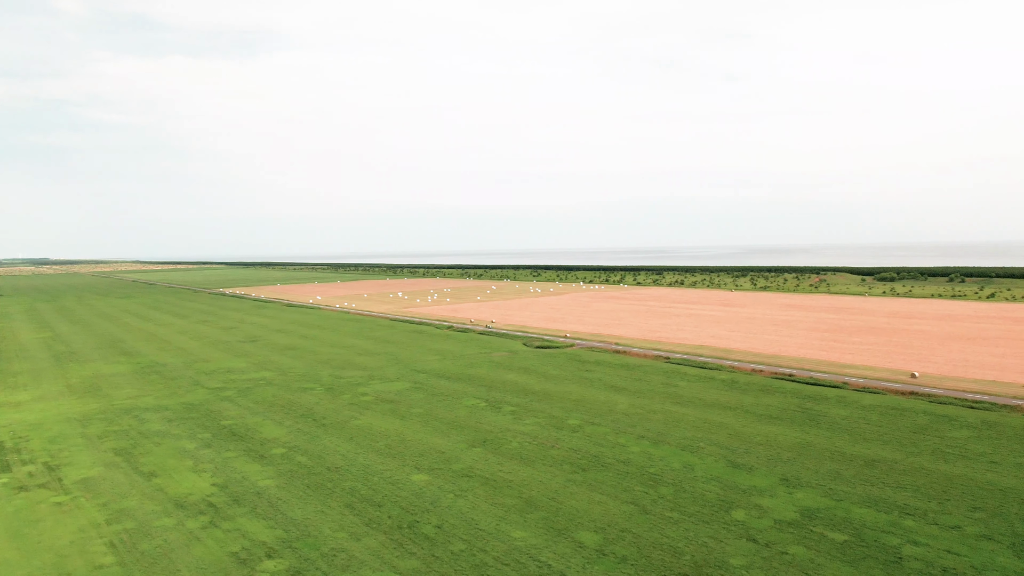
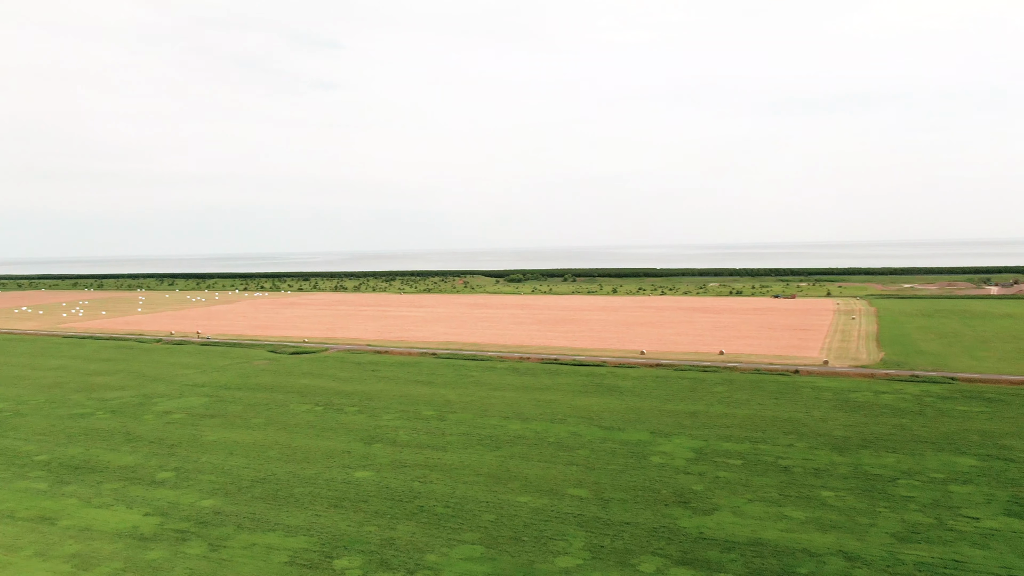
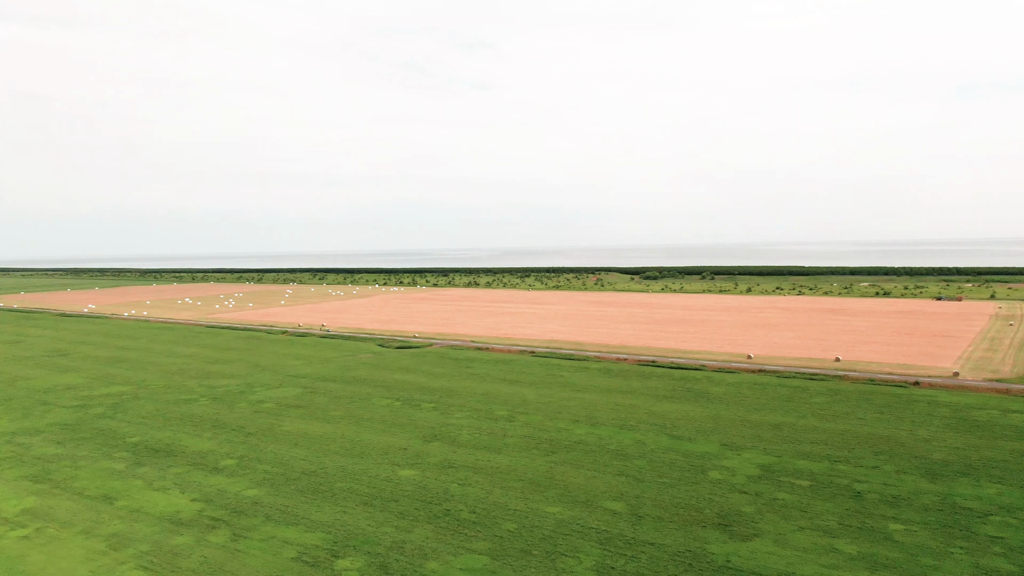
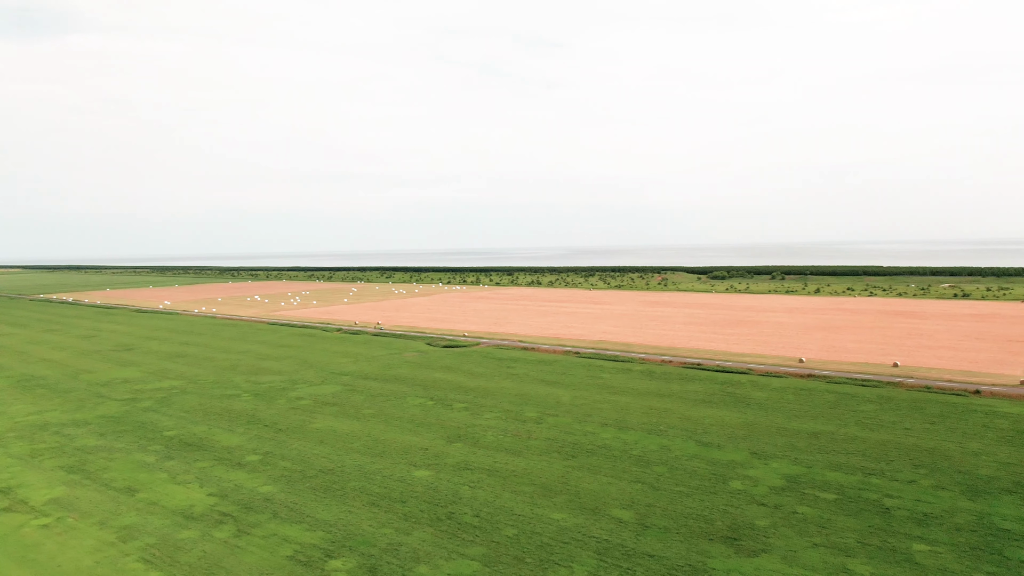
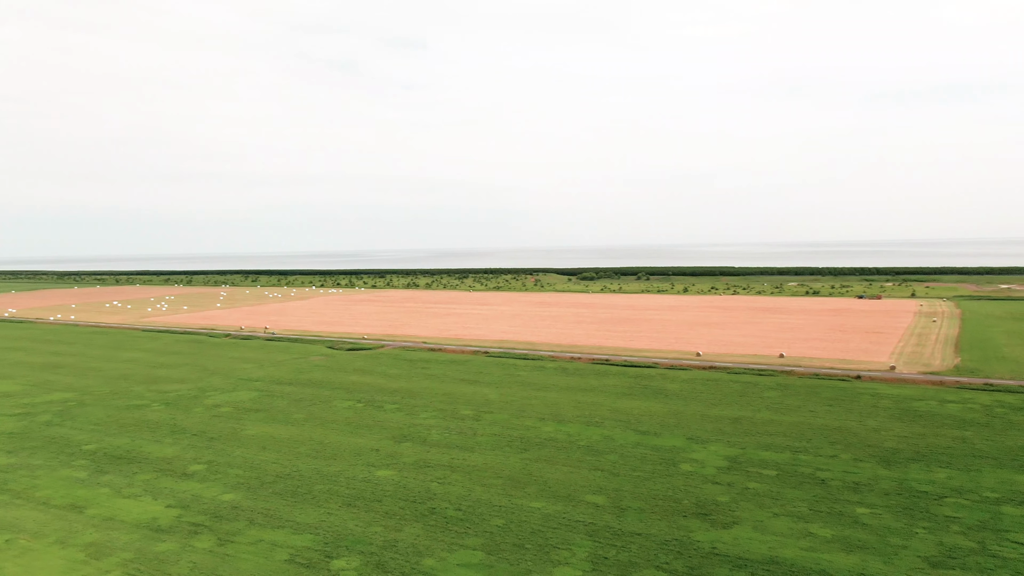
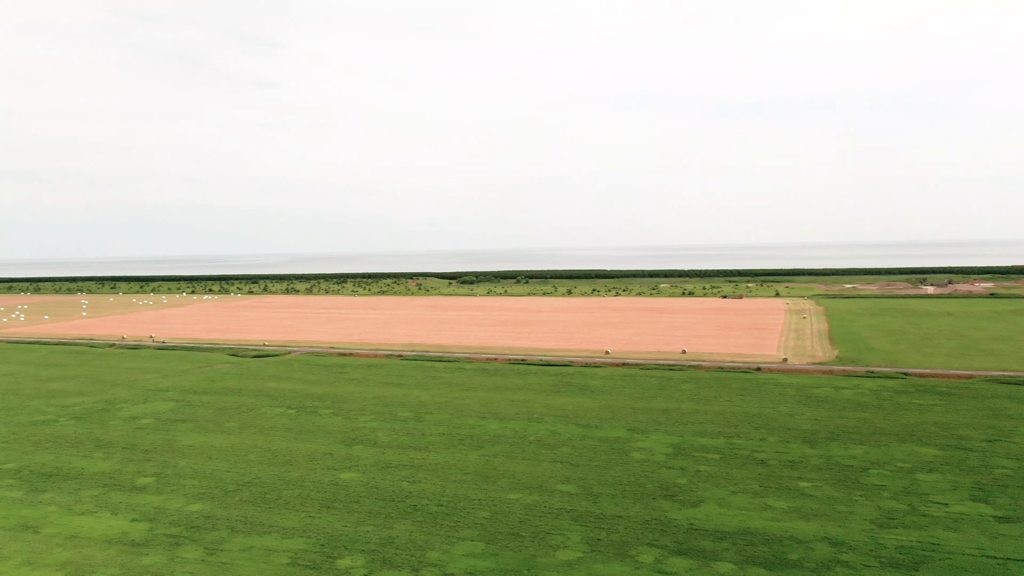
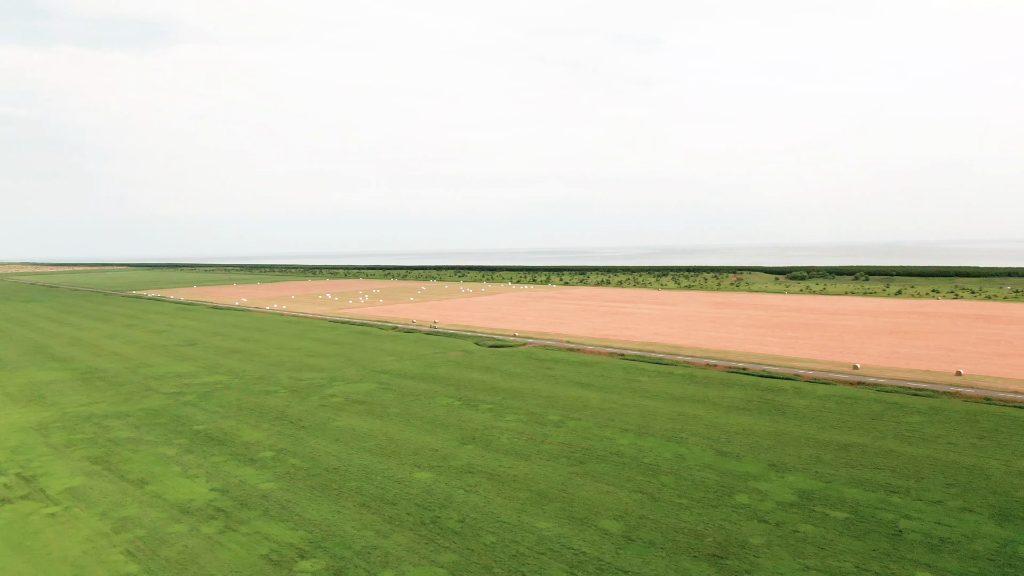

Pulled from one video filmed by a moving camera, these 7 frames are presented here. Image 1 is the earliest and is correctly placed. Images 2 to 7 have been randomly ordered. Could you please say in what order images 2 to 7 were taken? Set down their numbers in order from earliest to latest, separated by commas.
7, 4, 3, 5, 2, 6
